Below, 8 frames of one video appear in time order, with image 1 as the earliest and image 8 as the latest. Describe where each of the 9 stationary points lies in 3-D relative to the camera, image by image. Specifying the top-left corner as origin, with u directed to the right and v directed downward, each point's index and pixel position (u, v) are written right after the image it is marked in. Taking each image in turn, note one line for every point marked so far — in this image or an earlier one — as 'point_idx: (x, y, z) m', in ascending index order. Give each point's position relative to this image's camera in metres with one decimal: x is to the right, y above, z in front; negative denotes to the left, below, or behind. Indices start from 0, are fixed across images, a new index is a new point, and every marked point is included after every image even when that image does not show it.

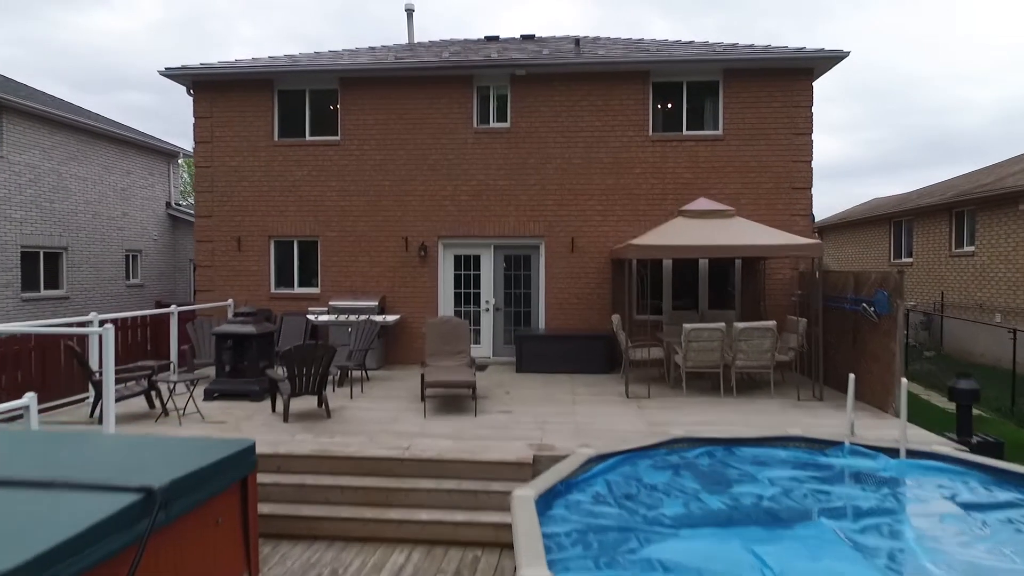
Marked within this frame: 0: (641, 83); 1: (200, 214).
0: (+2.3, +3.6, +10.6) m
1: (-5.7, +1.4, +11.2) m
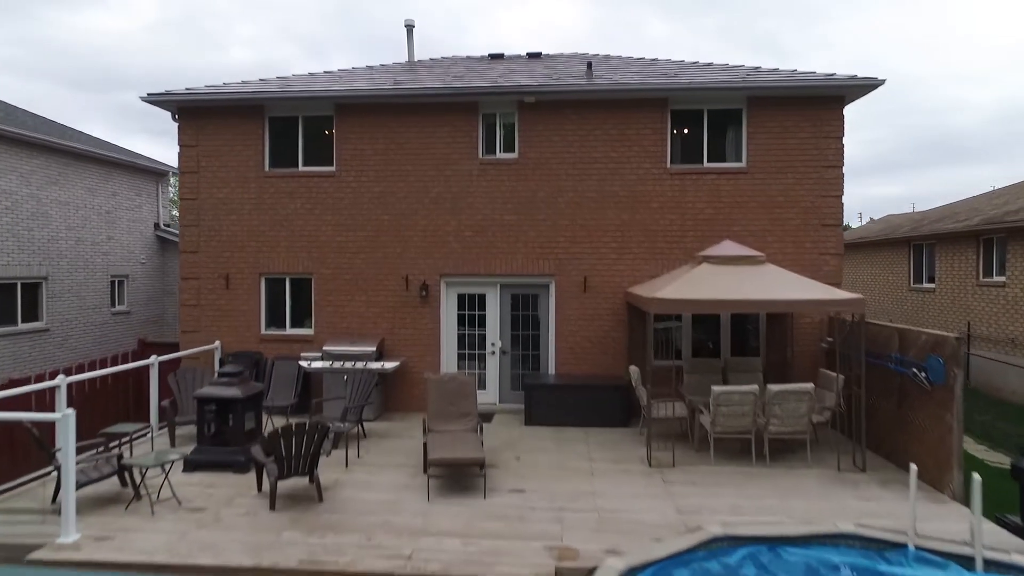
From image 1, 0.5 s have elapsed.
0: (+2.4, +2.9, +9.9) m
1: (-5.6, +0.7, +10.4) m
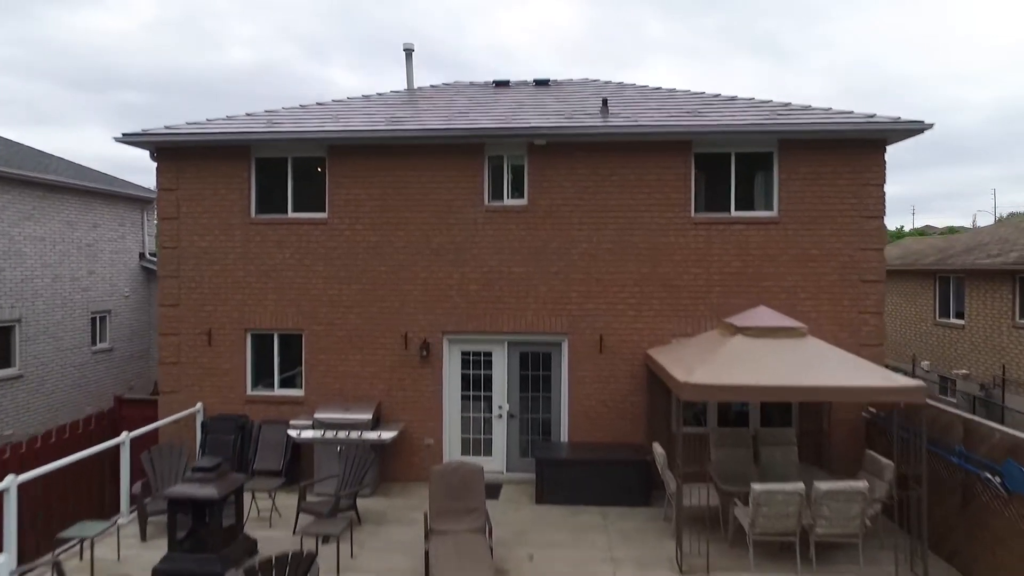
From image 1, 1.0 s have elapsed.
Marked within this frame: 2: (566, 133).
0: (+2.5, +2.0, +9.0) m
1: (-5.5, -0.2, +9.6) m
2: (+0.8, +2.2, +8.9) m
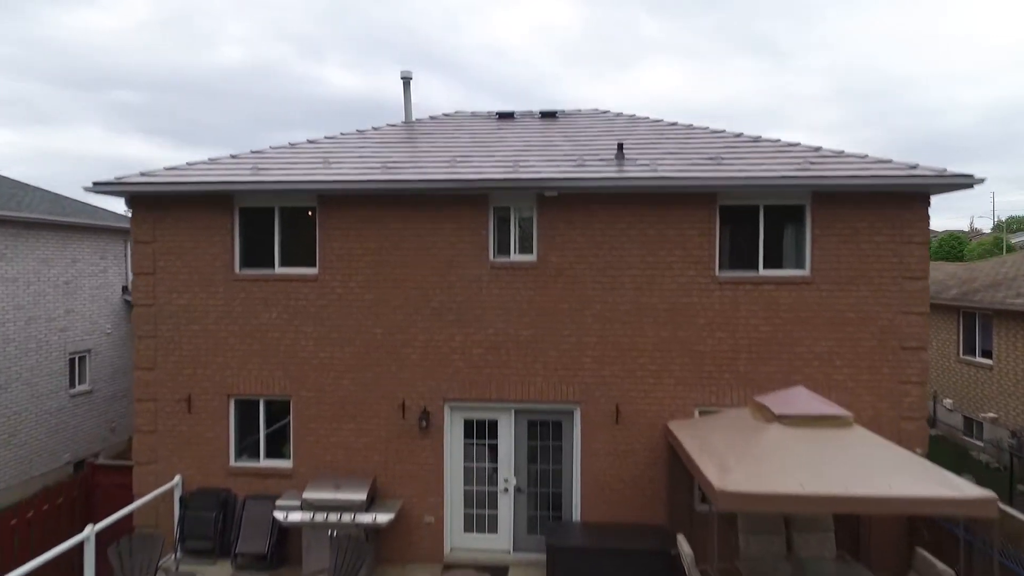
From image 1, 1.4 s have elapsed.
0: (+2.6, +1.1, +8.3) m
1: (-5.4, -1.1, +8.8) m
2: (+0.9, +1.4, +8.1) m
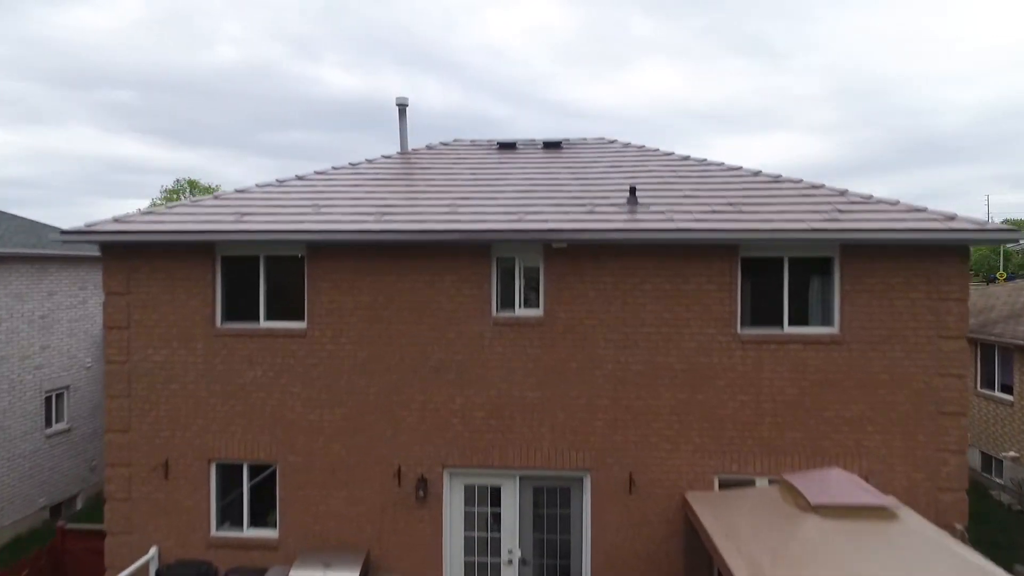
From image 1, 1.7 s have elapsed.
0: (+2.7, +0.3, +7.6) m
1: (-5.3, -1.9, +8.1) m
2: (+1.0, +0.6, +7.5) m
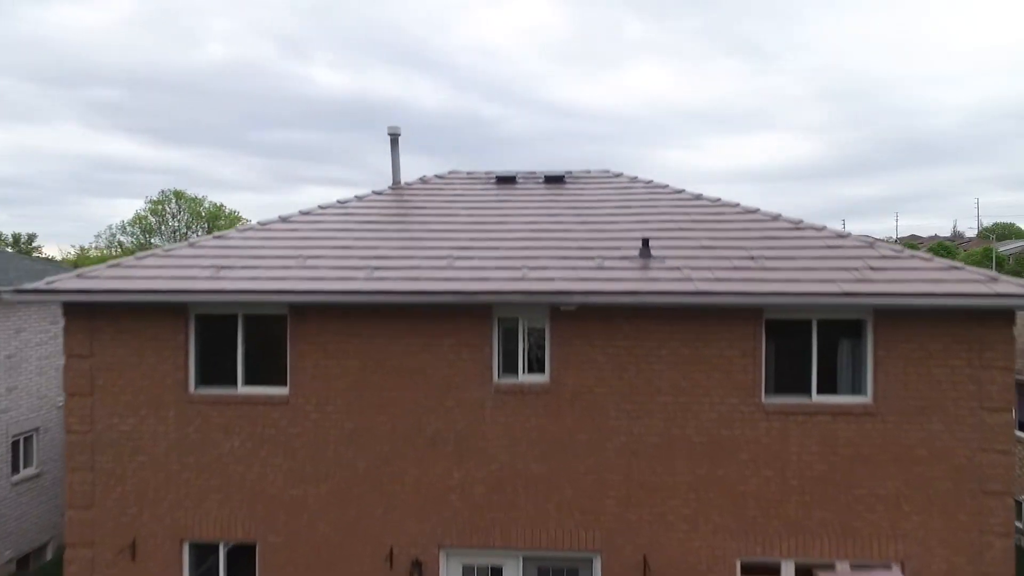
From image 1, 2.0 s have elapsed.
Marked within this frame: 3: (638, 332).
0: (+2.7, -0.4, +7.0) m
1: (-5.3, -2.6, +7.3) m
2: (+1.0, -0.1, +6.8) m
3: (+1.4, -0.5, +7.0) m
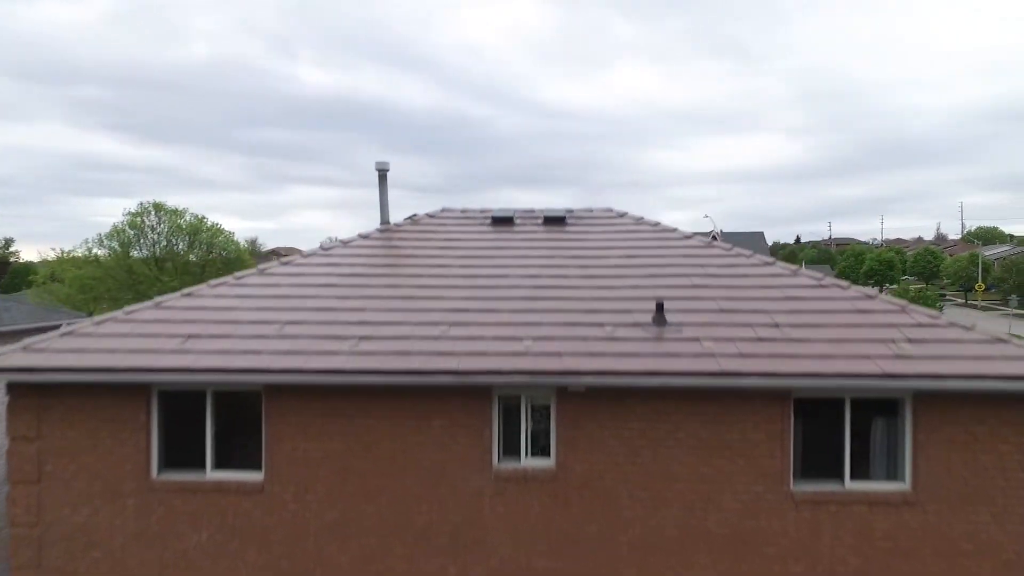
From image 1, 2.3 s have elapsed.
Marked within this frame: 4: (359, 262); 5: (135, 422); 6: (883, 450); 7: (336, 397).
0: (+2.8, -1.2, +6.3) m
1: (-5.2, -3.4, +6.5) m
2: (+1.0, -0.9, +6.1) m
3: (+1.5, -1.3, +6.3) m
4: (-2.2, +0.4, +8.7) m
5: (-4.0, -1.4, +6.5) m
6: (+4.0, -1.7, +6.5) m
7: (-1.9, -1.1, +6.4) m
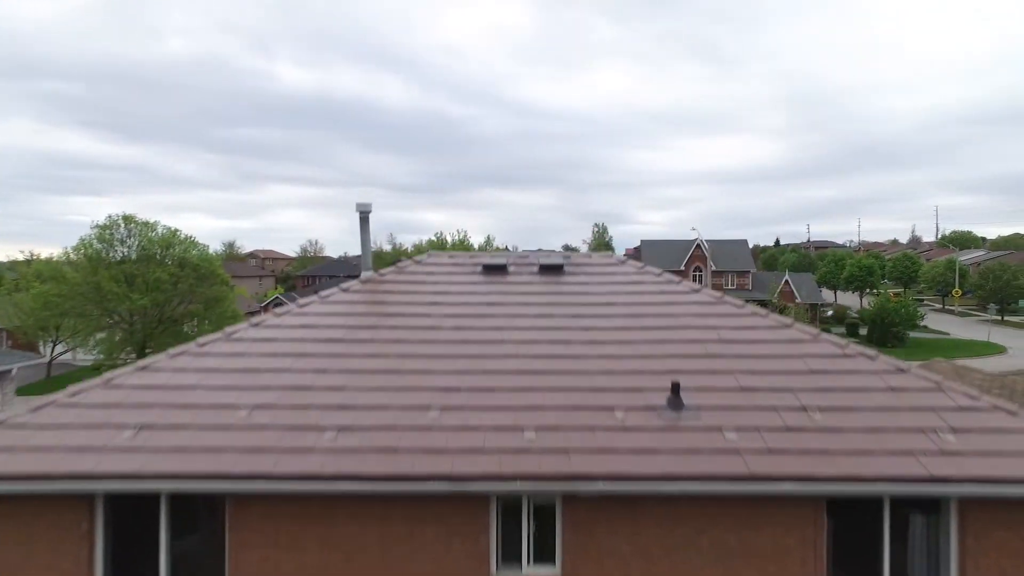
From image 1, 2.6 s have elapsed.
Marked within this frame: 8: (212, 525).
0: (+2.8, -2.0, +5.6) m
1: (-5.2, -4.2, +5.6) m
2: (+1.0, -1.7, +5.3) m
3: (+1.5, -2.1, +5.6) m
4: (-2.3, -0.4, +7.9) m
5: (-4.0, -2.2, +5.6) m
6: (+4.0, -2.5, +5.8) m
7: (-1.8, -2.0, +5.6) m
8: (-2.9, -2.2, +5.8) m
